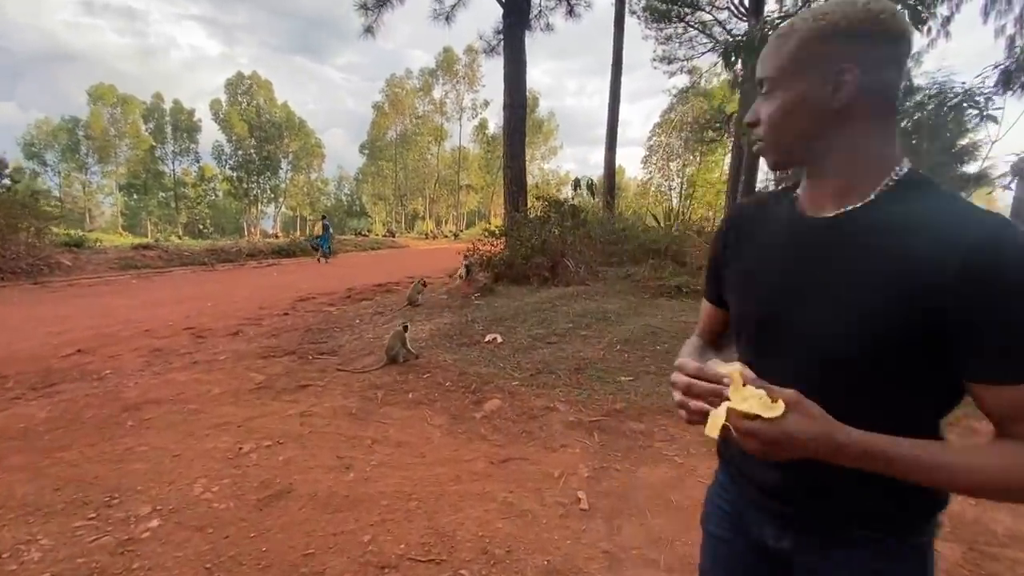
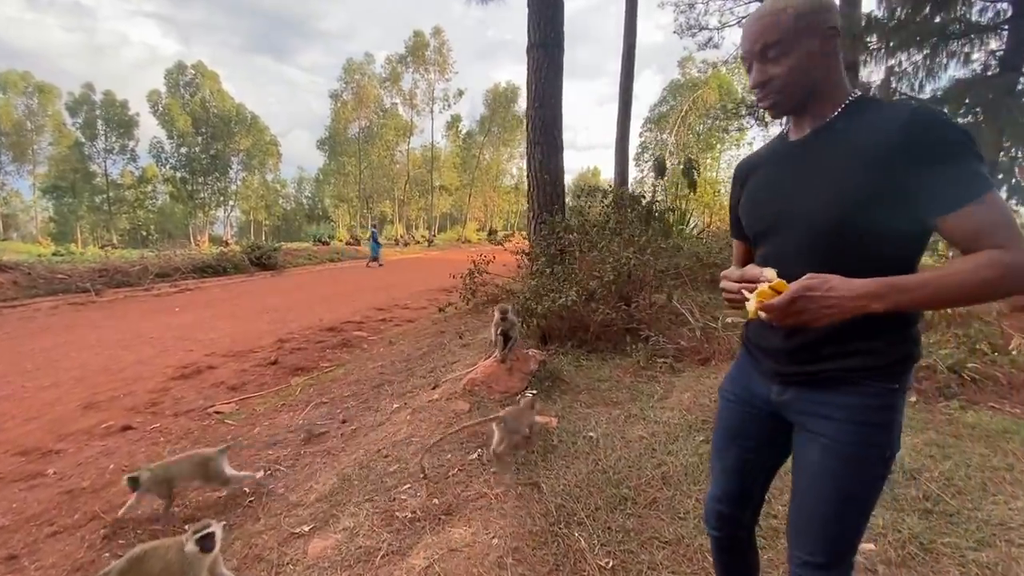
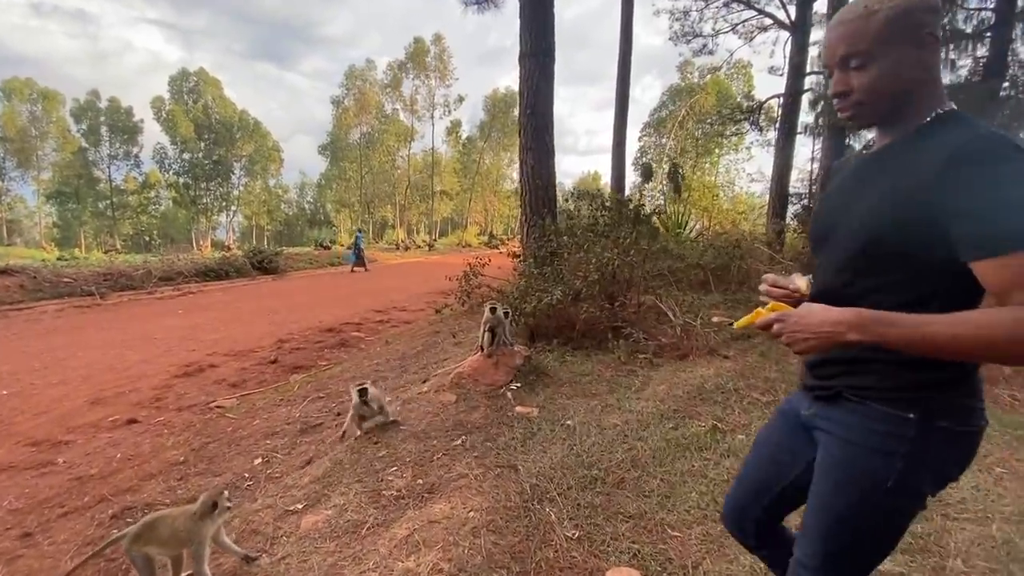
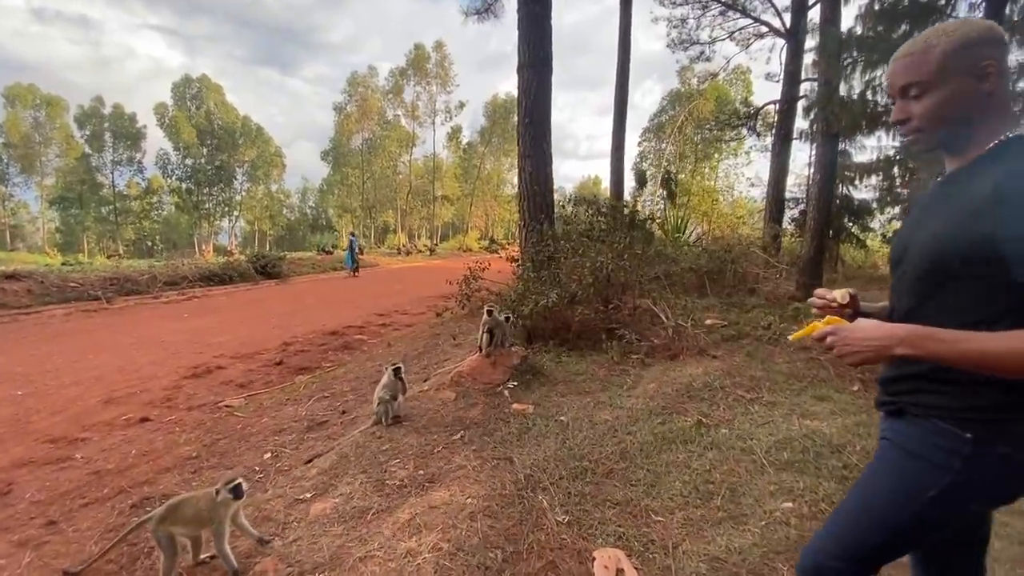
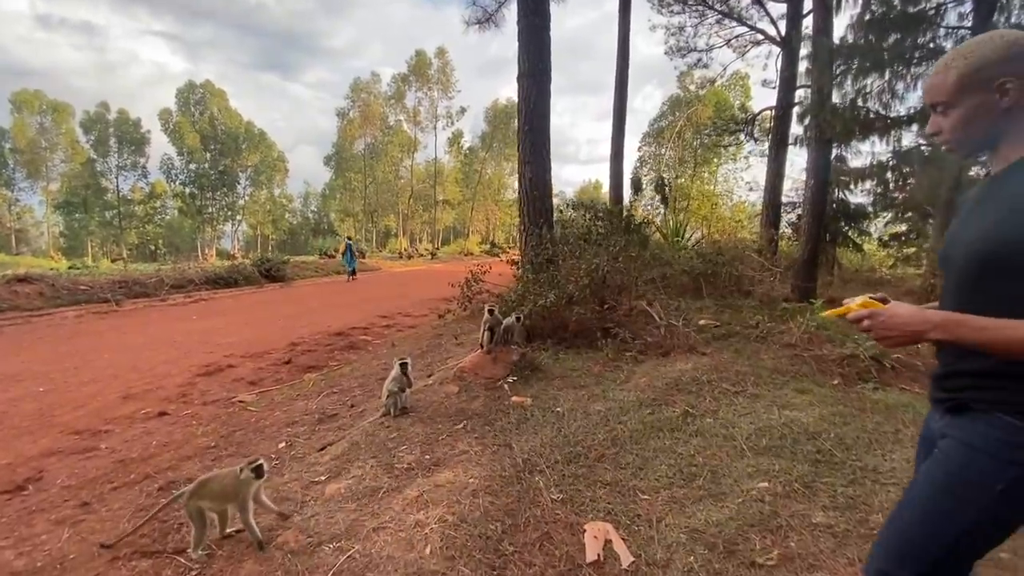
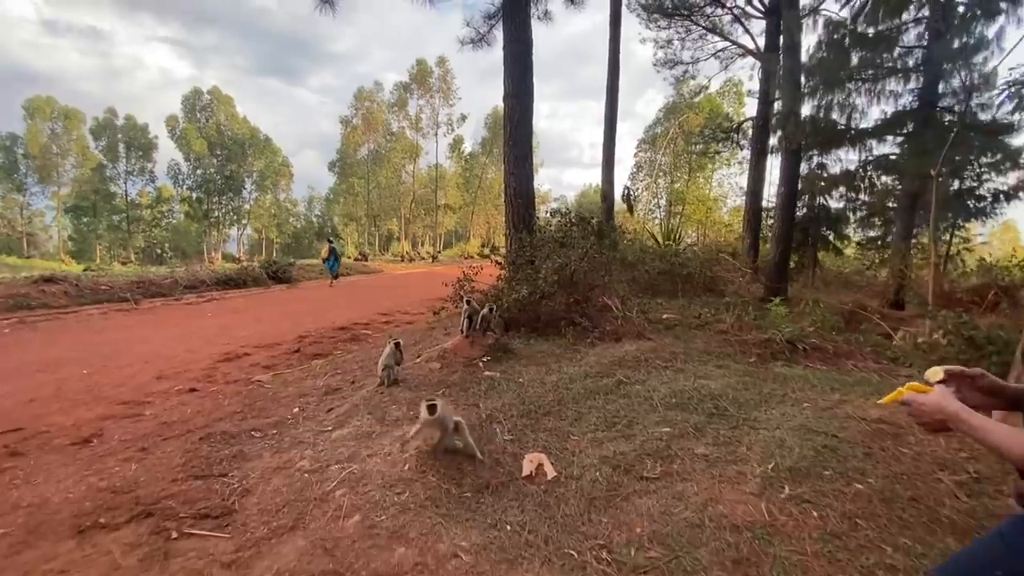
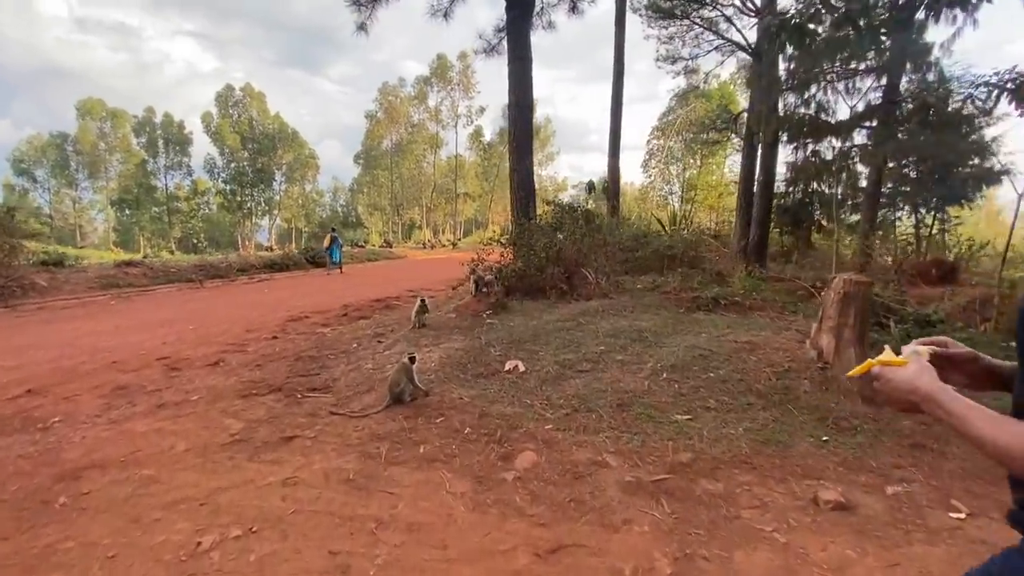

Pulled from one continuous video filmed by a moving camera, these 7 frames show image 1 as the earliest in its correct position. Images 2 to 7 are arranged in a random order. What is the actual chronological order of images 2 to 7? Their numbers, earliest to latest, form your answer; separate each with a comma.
7, 6, 5, 4, 3, 2
